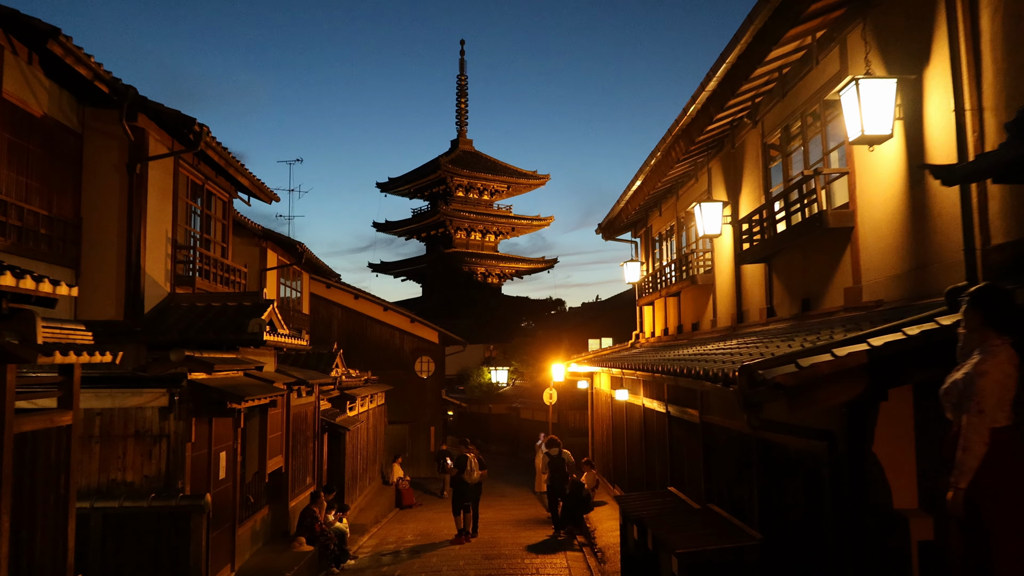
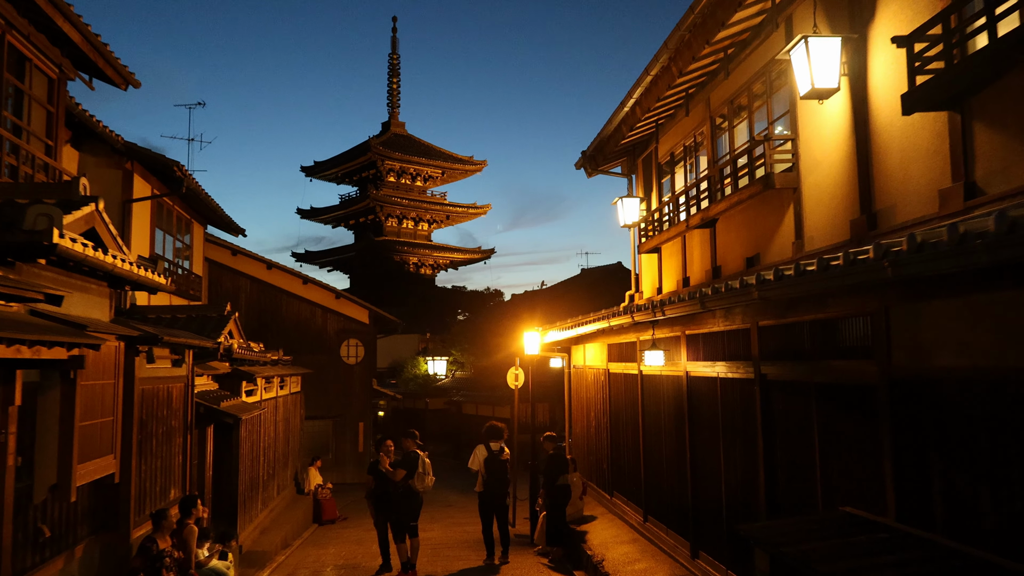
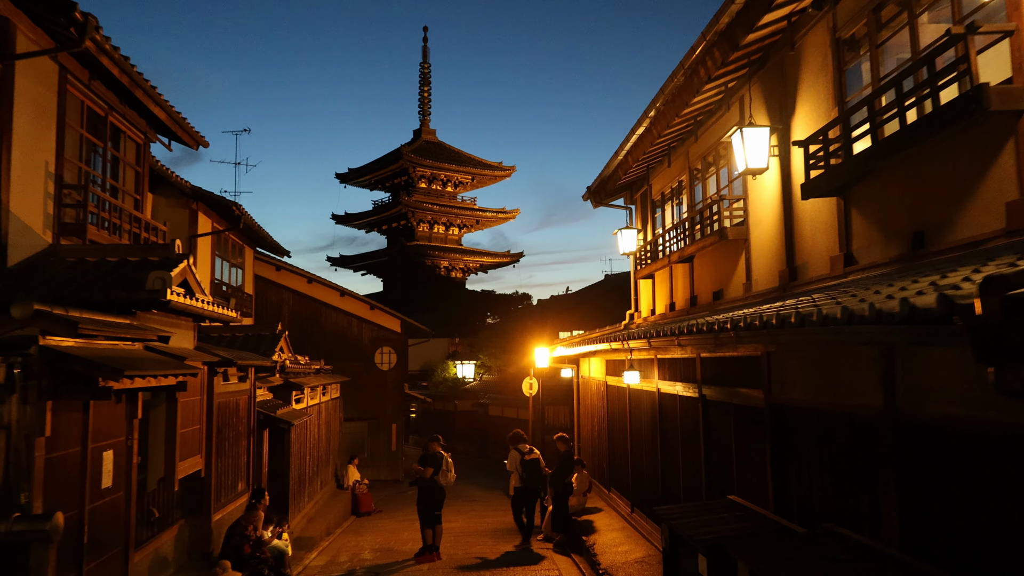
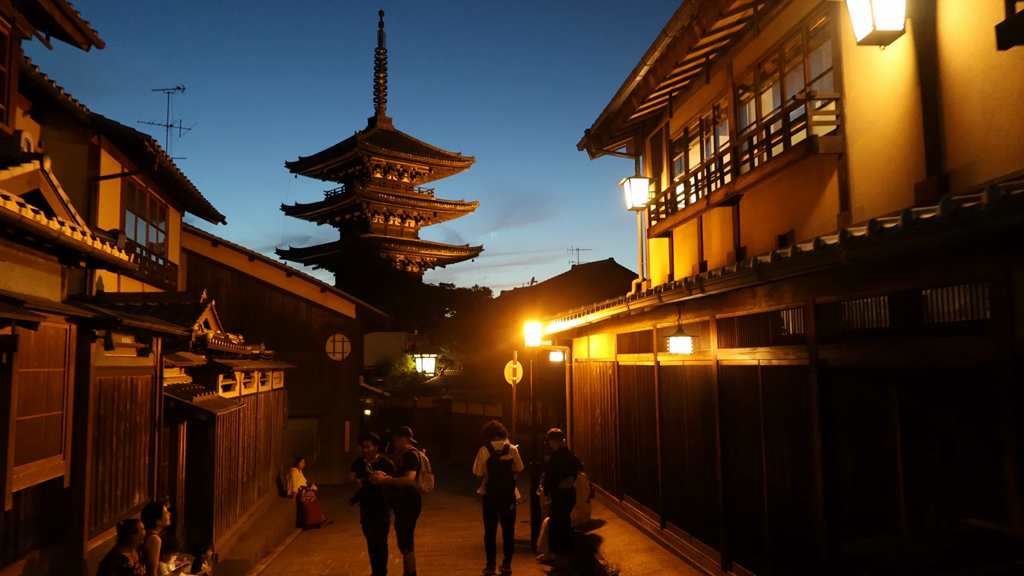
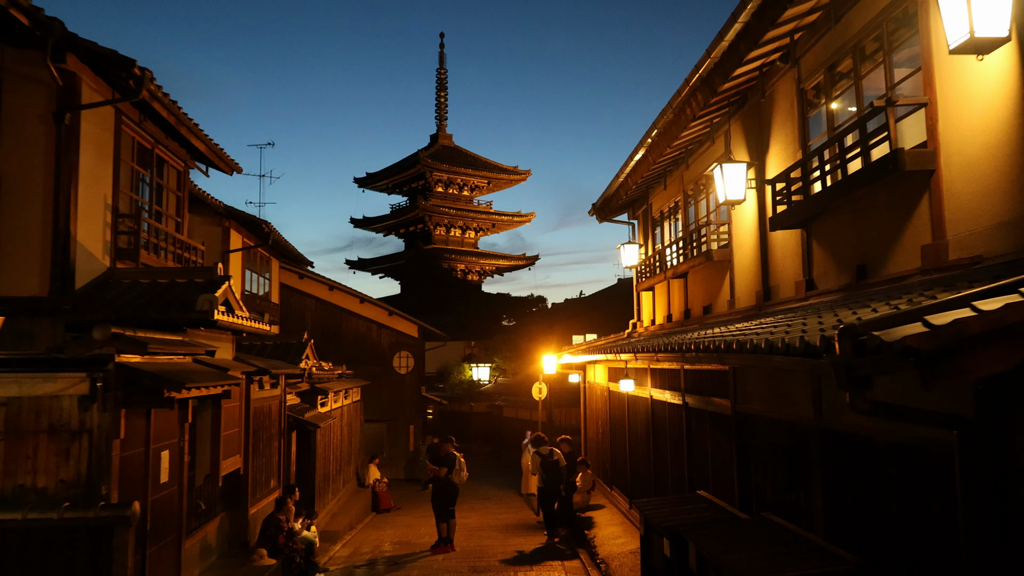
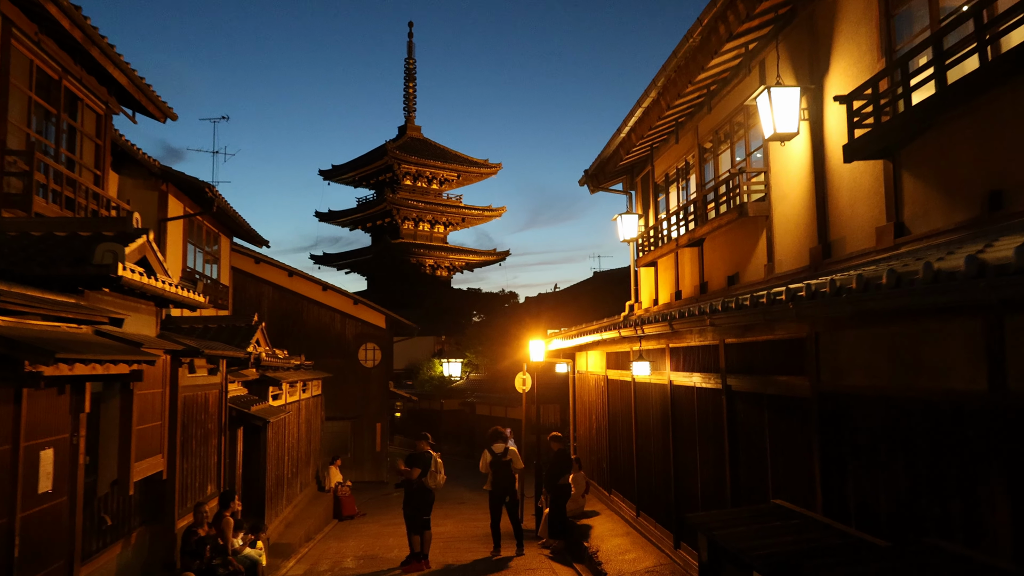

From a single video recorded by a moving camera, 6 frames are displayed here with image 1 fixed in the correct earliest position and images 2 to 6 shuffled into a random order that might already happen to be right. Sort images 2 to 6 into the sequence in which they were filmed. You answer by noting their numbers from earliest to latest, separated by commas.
5, 3, 6, 2, 4
